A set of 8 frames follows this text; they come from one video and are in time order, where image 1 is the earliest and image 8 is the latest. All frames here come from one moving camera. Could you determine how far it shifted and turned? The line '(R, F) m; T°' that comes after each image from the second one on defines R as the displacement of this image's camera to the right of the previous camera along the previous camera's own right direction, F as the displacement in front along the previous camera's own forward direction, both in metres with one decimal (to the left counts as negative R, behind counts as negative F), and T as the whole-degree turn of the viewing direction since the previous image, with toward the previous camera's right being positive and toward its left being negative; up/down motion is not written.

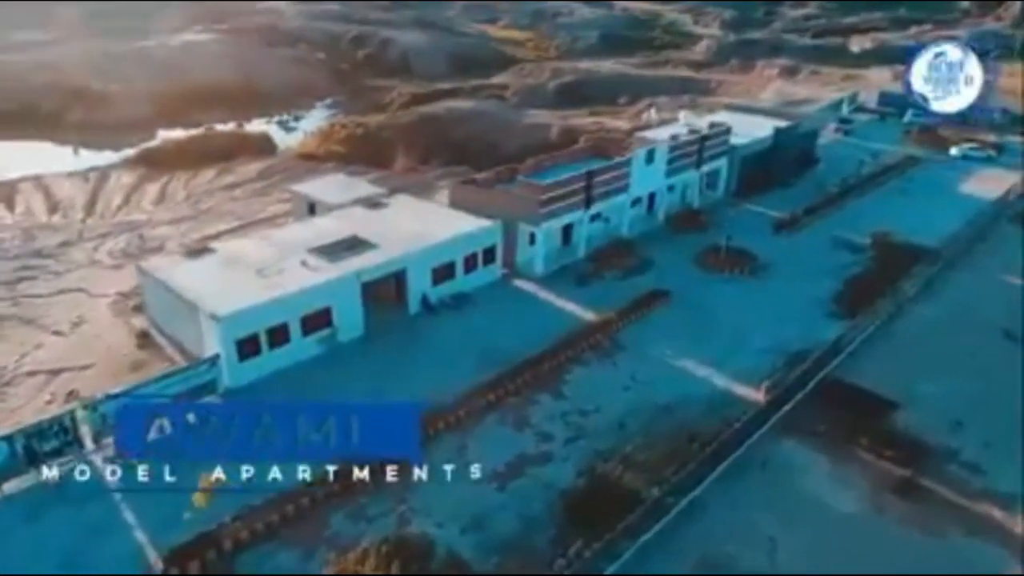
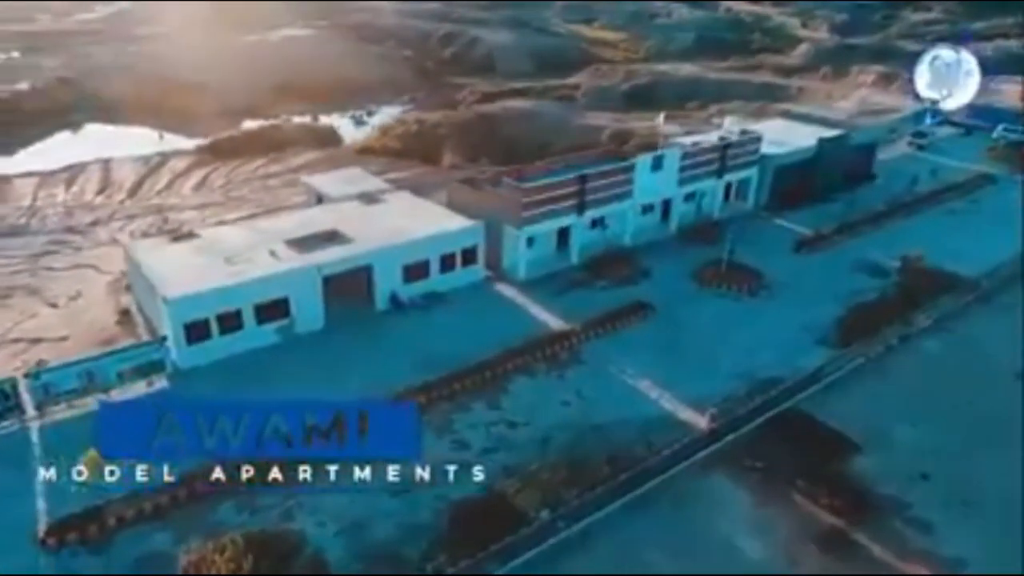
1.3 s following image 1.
(+4.6, +0.9) m; -8°
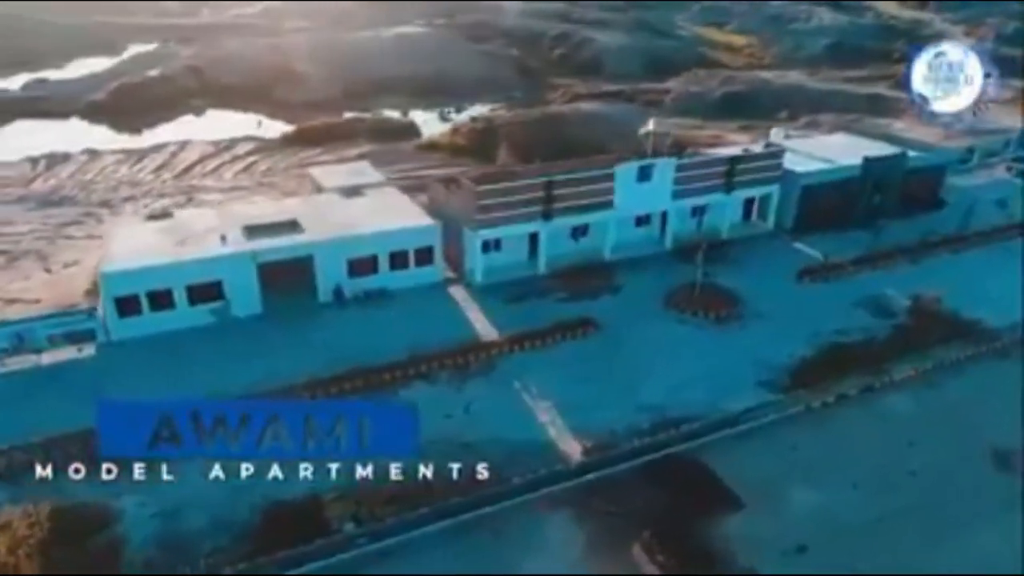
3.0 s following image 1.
(+6.7, +1.5) m; -11°
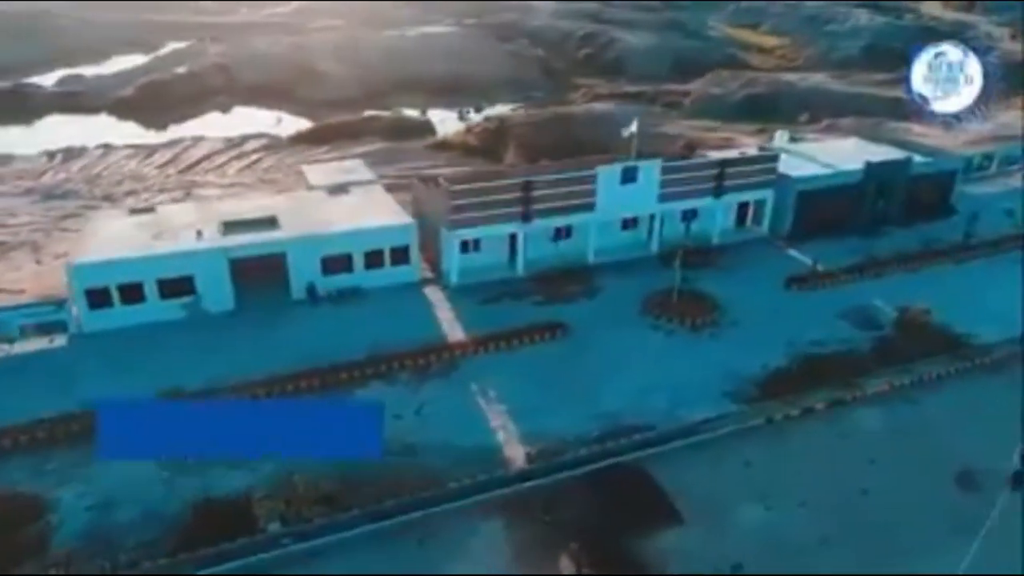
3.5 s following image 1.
(+2.2, +0.4) m; -3°
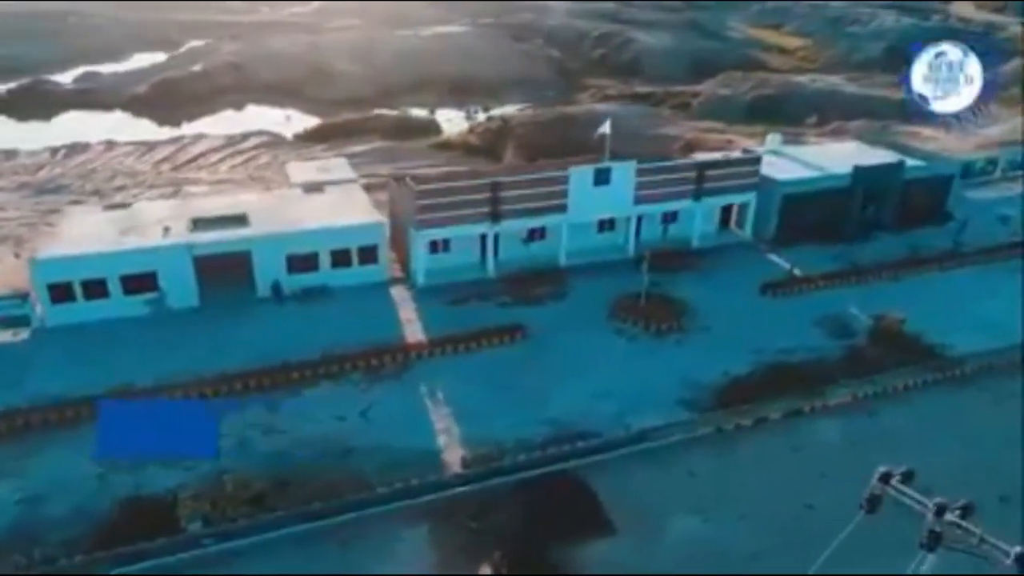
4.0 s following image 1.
(+2.1, +0.3) m; -2°
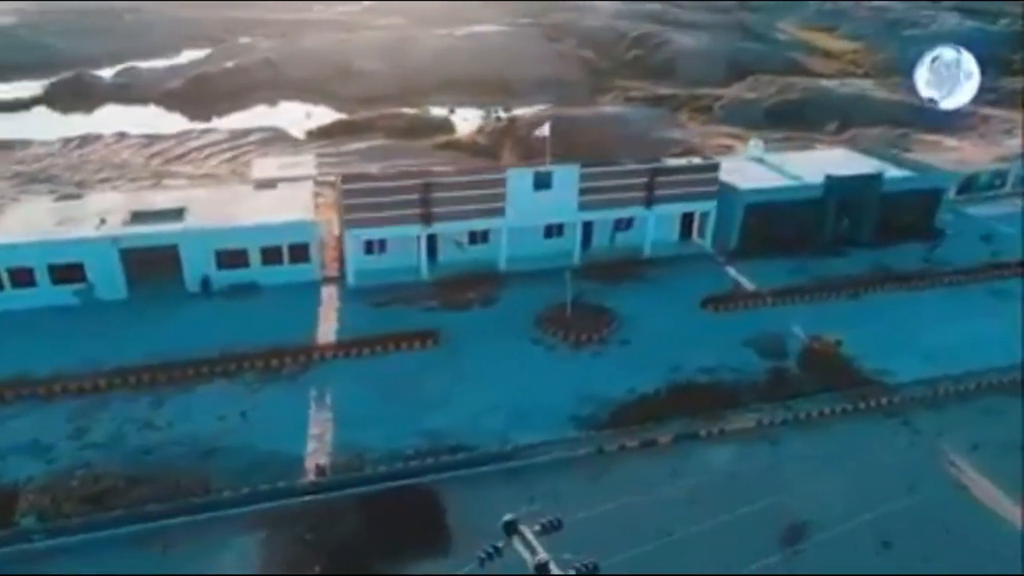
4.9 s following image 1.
(+4.6, +0.9) m; -4°
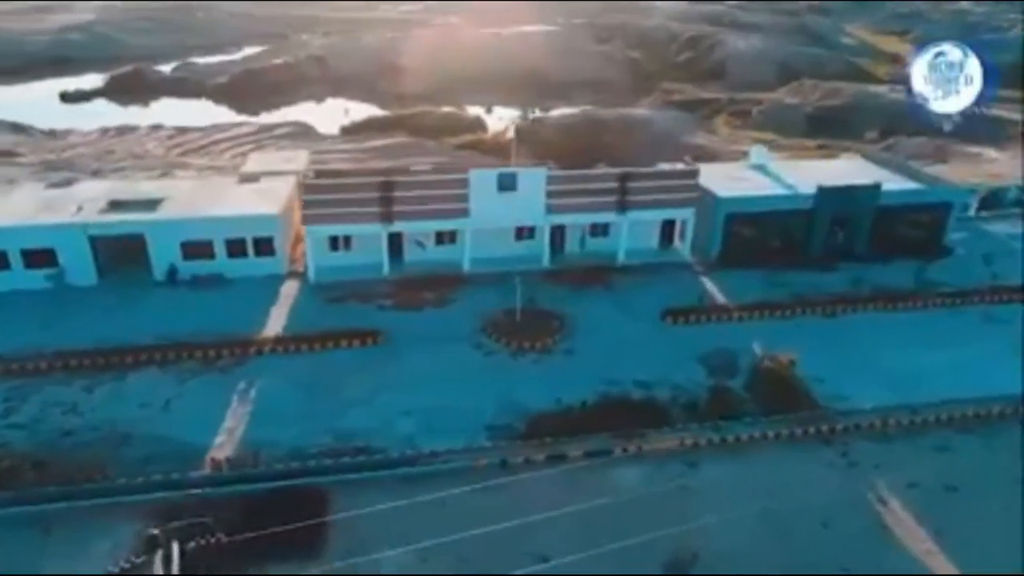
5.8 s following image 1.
(+3.8, +0.7) m; -5°
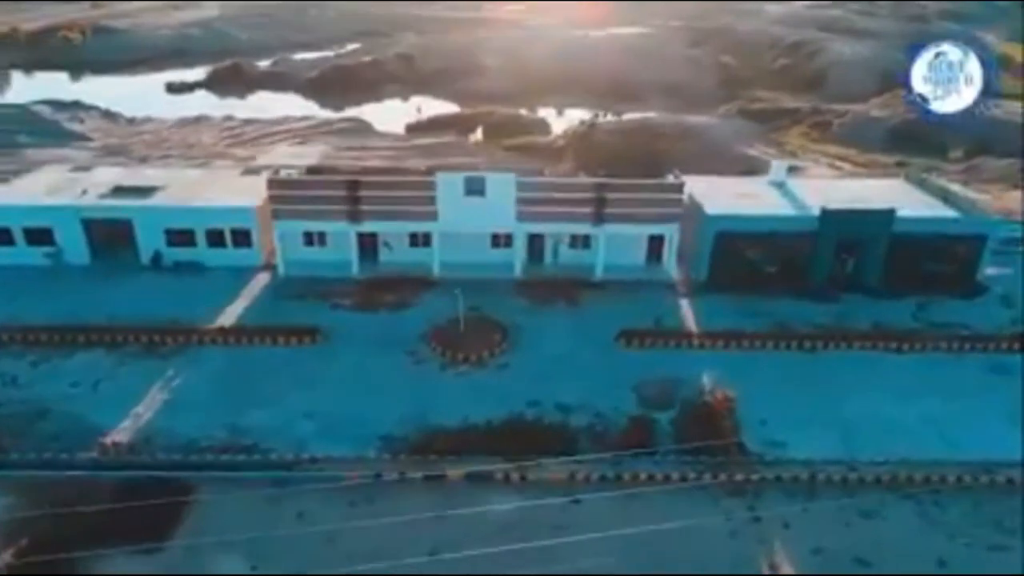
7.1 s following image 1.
(+5.1, +1.2) m; -9°
